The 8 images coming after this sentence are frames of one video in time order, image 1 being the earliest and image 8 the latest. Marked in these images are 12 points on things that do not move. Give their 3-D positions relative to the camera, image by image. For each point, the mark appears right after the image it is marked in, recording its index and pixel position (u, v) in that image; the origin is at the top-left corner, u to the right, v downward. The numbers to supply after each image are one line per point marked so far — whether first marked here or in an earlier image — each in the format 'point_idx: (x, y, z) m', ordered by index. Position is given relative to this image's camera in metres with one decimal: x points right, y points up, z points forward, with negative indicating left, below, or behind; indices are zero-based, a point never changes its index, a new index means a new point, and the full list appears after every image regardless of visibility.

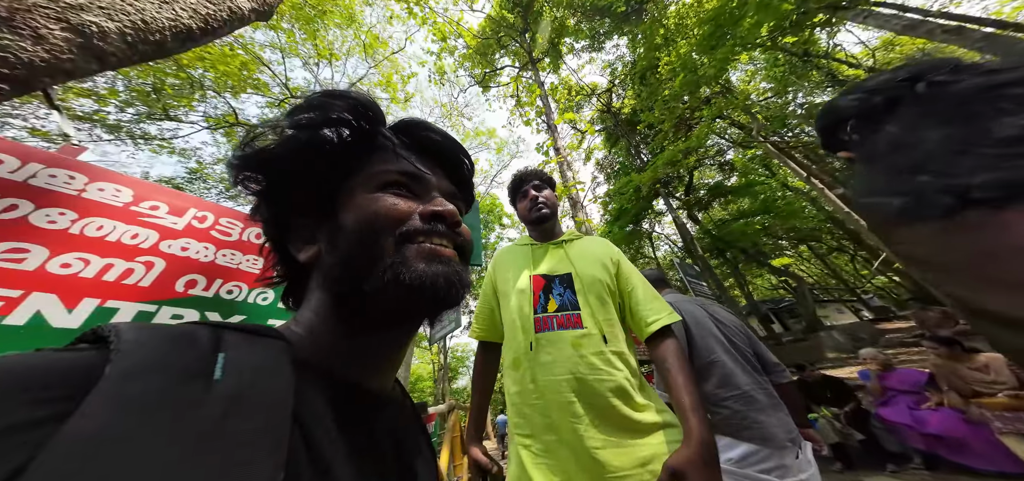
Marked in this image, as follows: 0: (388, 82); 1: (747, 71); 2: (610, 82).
0: (-4.2, +5.5, +9.8) m
1: (+7.5, +5.4, +9.9) m
2: (+3.5, +6.0, +10.8) m
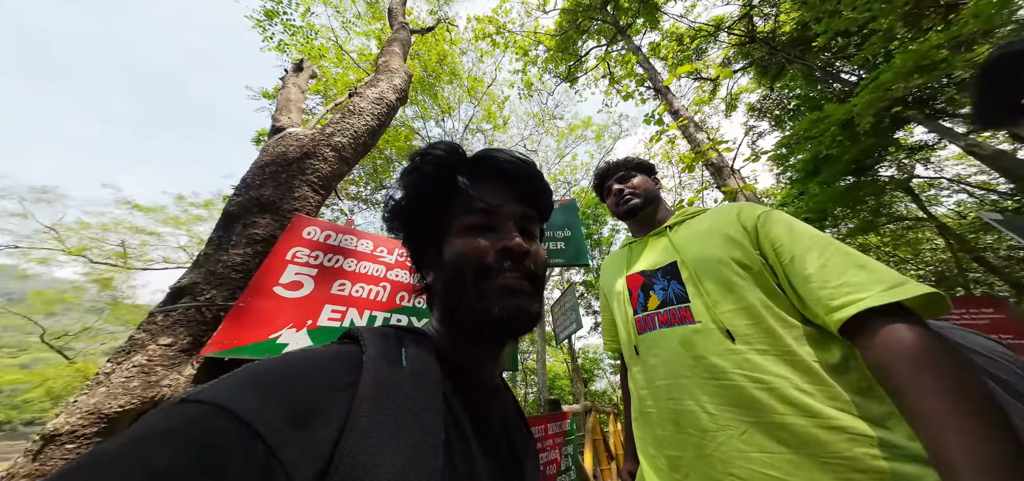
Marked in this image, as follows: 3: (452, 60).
0: (-0.9, +5.0, +10.9) m
1: (+9.5, +7.0, +5.9) m
2: (+6.4, +6.8, +8.5) m
3: (-2.2, +6.8, +10.6) m
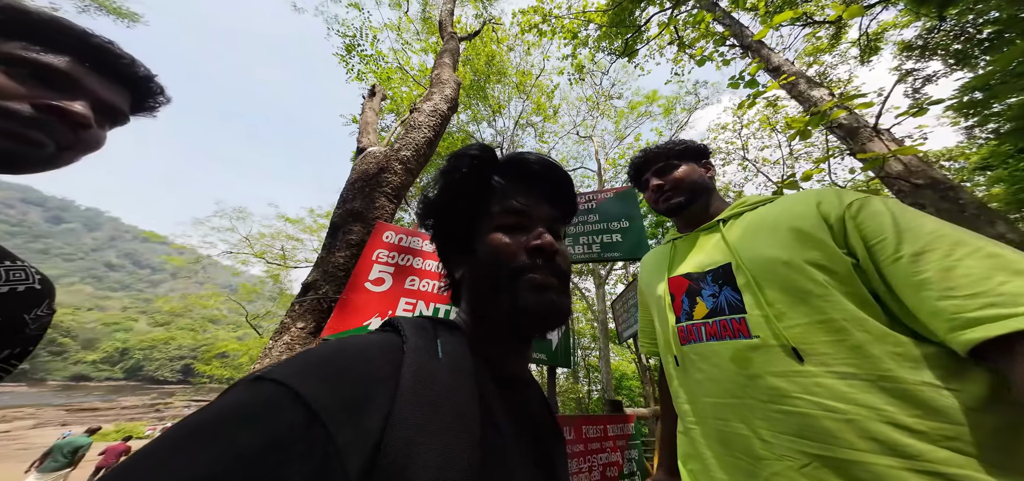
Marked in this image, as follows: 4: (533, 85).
0: (+1.1, +5.2, +10.8) m
1: (+9.9, +7.6, +3.5) m
2: (+7.5, +7.3, +6.7) m
3: (-0.4, +6.9, +10.7) m
4: (+0.9, +6.1, +11.1) m
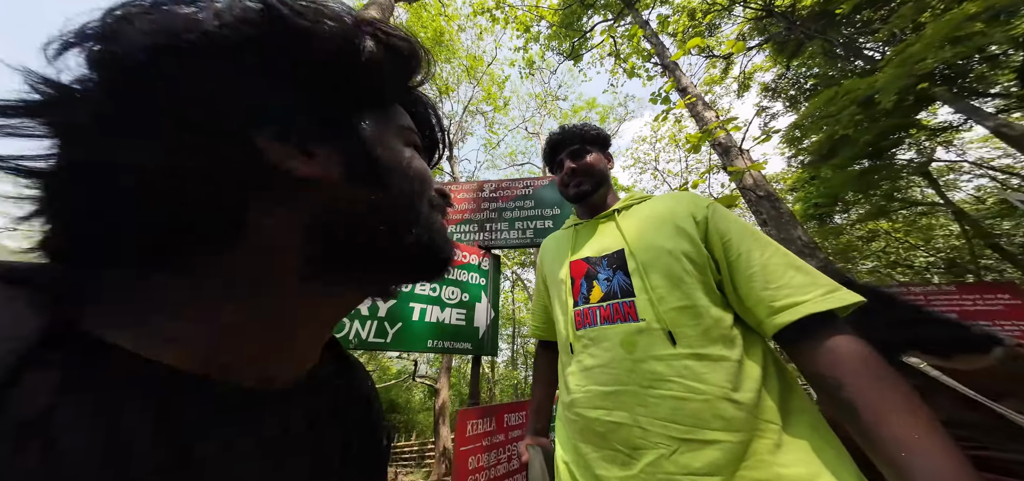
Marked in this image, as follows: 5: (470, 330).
0: (-0.8, +5.5, +10.6) m
1: (+9.4, +7.1, +5.1) m
2: (+6.3, +7.2, +7.8) m
3: (-2.2, +7.3, +10.1) m
4: (-1.1, +6.5, +10.8) m
5: (-0.4, -0.9, +2.8) m
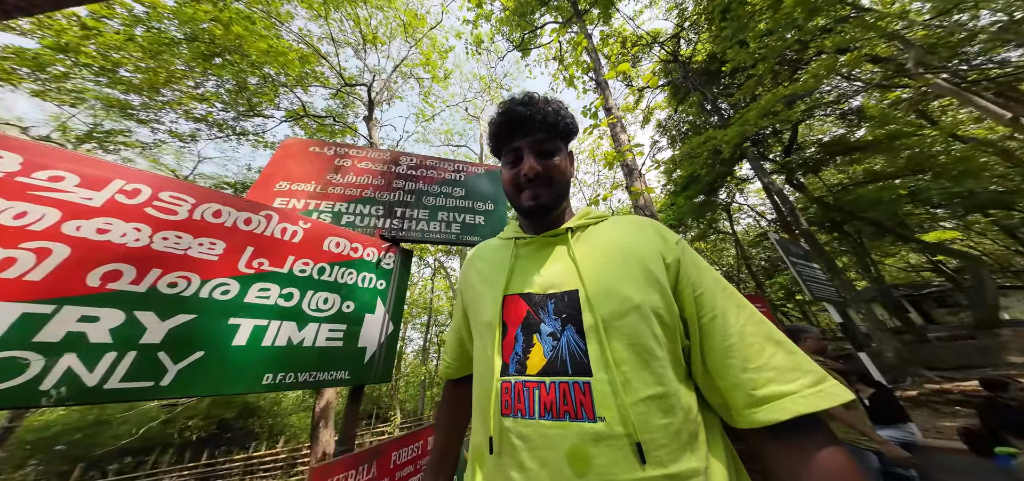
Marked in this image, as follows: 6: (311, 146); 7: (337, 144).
0: (-2.8, +5.9, +9.3) m
1: (+8.7, +6.0, +6.8) m
2: (+5.0, +6.6, +8.6) m
3: (-3.7, +7.9, +8.5) m
4: (-3.0, +7.0, +9.5) m
5: (-1.2, -0.8, +2.1) m
6: (-2.4, +1.1, +3.4) m
7: (-2.2, +1.2, +3.5) m
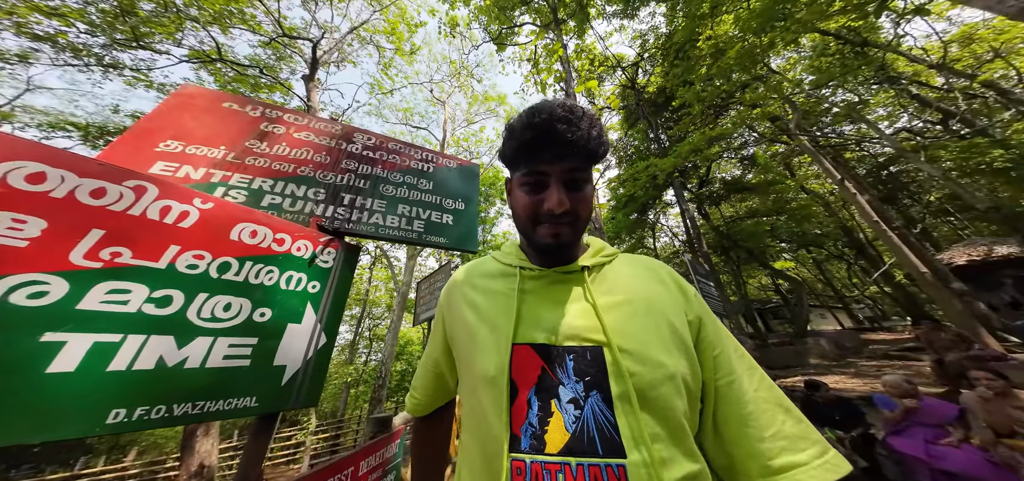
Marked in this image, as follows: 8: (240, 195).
0: (-3.7, +6.2, +8.5) m
1: (+8.0, +5.2, +8.1) m
2: (+4.1, +6.1, +9.2) m
3: (-4.3, +8.2, +7.6) m
4: (-3.8, +7.2, +8.7) m
5: (-1.4, -0.8, +1.6) m
6: (-2.7, +1.3, +2.7) m
7: (-2.5, +1.3, +2.8) m
8: (-2.1, +0.3, +2.1) m
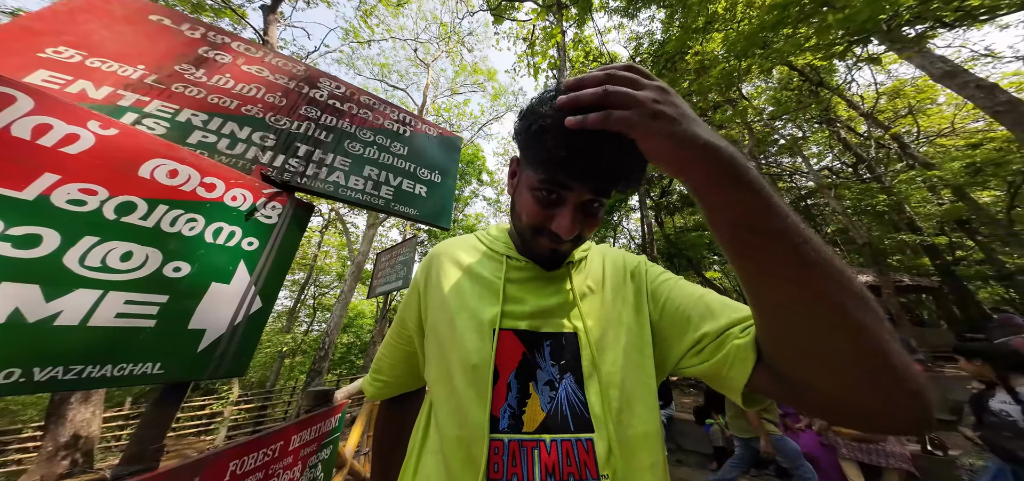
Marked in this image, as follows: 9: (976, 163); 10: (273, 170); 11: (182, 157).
0: (-3.7, +7.0, +7.8) m
1: (+7.7, +4.6, +8.6) m
2: (+3.9, +6.0, +9.3) m
3: (-4.0, +9.1, +6.7) m
4: (-3.7, +8.1, +7.9) m
5: (-1.7, -0.5, +1.4) m
6: (-2.7, +1.8, +2.2) m
7: (-2.5, +1.8, +2.4) m
8: (-2.2, +0.7, +1.8) m
9: (+11.5, +1.9, +7.0) m
10: (-1.8, +0.5, +2.1) m
11: (-1.8, +0.5, +1.6) m
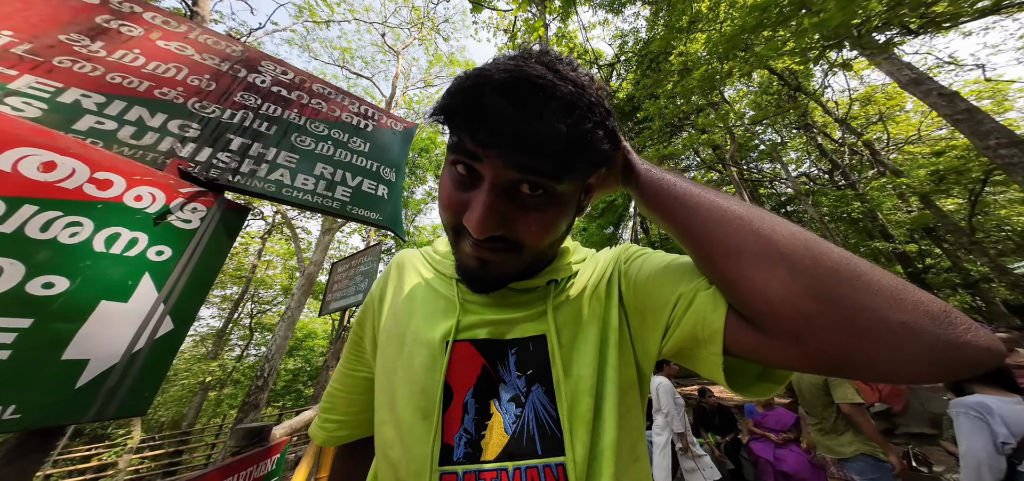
0: (-4.2, +7.0, +7.3) m
1: (+7.2, +4.6, +8.8) m
2: (+3.4, +6.0, +9.2) m
3: (-4.4, +9.1, +6.2) m
4: (-4.2, +8.1, +7.4) m
5: (-1.8, -0.5, +1.1) m
6: (-2.9, +1.7, +1.9) m
7: (-2.7, +1.8, +2.0) m
8: (-2.4, +0.7, +1.5) m
9: (+11.1, +1.8, +7.3) m
10: (-1.9, +0.5, +1.7) m
11: (-2.0, +0.4, +1.2) m
